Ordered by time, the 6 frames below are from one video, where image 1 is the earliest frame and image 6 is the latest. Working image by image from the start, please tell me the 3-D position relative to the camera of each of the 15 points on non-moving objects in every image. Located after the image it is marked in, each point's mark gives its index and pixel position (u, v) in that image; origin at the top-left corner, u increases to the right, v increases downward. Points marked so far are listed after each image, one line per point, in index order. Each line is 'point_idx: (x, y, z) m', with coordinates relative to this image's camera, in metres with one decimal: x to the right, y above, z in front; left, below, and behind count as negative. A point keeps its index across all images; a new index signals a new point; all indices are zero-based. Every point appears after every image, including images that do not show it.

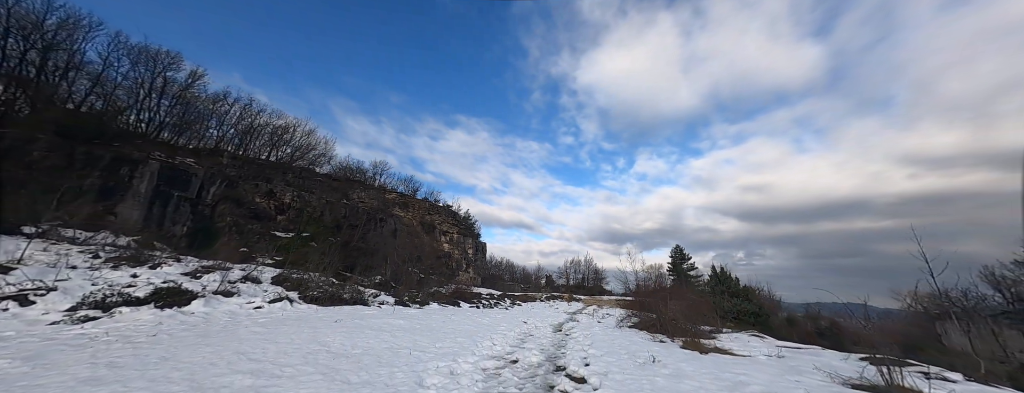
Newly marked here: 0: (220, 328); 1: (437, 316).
0: (-5.7, -2.6, +5.4) m
1: (-2.2, -3.4, +7.9) m
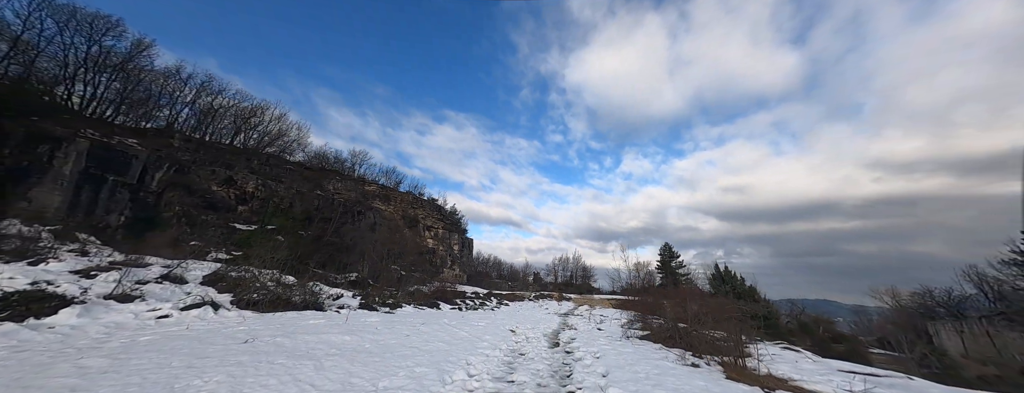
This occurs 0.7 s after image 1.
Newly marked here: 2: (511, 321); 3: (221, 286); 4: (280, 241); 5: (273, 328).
0: (-6.0, -2.1, +3.7) m
1: (-2.5, -2.9, +6.3) m
2: (0.0, -4.1, +8.9) m
3: (-8.2, -2.5, +7.7) m
4: (-17.0, -3.3, +20.0) m
5: (-4.5, -2.4, +5.1) m
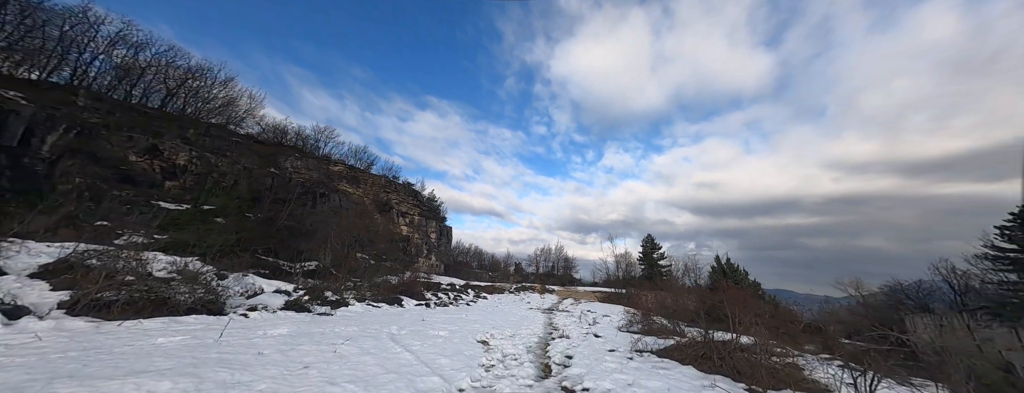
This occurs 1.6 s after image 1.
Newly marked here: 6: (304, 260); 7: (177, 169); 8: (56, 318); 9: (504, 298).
0: (-6.2, -1.4, +1.4) m
1: (-3.0, -2.2, +4.3) m
2: (-0.7, -3.3, +7.0) m
3: (-8.7, -1.6, +5.3) m
4: (-18.3, -1.7, +17.0) m
5: (-4.8, -1.7, +2.9) m
6: (-14.2, -4.4, +18.8) m
7: (-21.6, +1.7, +17.7) m
8: (-7.2, -1.9, +4.3) m
9: (-0.5, -6.9, +18.6) m
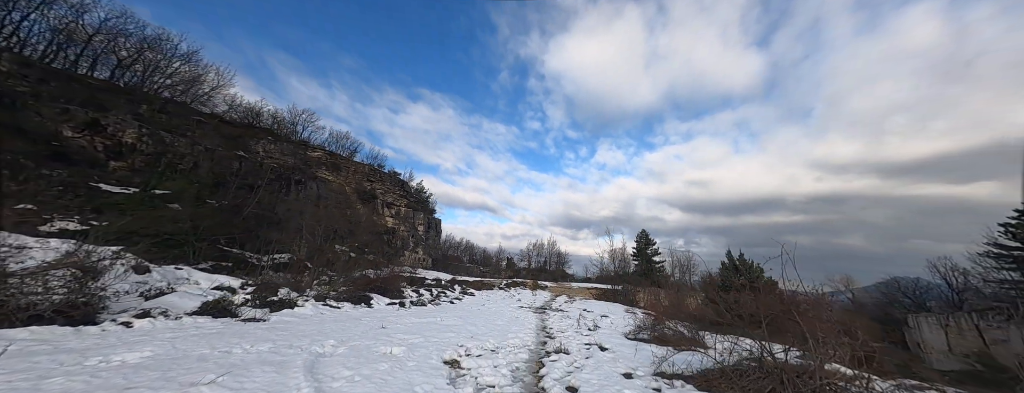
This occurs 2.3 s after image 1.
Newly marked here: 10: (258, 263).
0: (-6.4, -0.9, -0.2) m
1: (-3.2, -1.7, +2.8) m
2: (-1.0, -2.8, +5.6) m
3: (-9.0, -1.0, +3.7) m
4: (-18.8, -0.8, +15.1) m
5: (-5.0, -1.2, +1.3) m
6: (-14.9, -3.5, +17.1) m
7: (-22.1, +2.7, +15.6) m
8: (-7.4, -1.4, +2.6) m
9: (-1.2, -6.2, +17.3) m
10: (-14.6, -3.8, +15.8) m
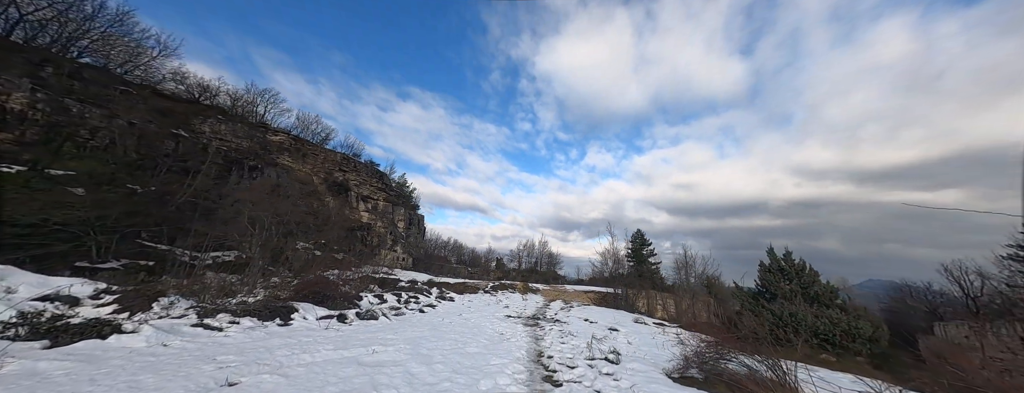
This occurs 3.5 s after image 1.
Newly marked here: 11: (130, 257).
0: (-6.4, -0.1, -2.9) m
1: (-3.4, -1.0, +0.2) m
2: (-1.3, -2.1, +3.1) m
3: (-9.2, -0.2, +0.9) m
4: (-19.4, 0.0, +12.0) m
5: (-5.1, -0.5, -1.3) m
6: (-15.5, -2.7, +14.1) m
7: (-22.7, +3.6, +12.4) m
8: (-7.6, -0.6, -0.1) m
9: (-1.9, -5.5, +14.7) m
10: (-15.2, -3.0, +12.8) m
11: (-17.0, -2.6, +12.0) m
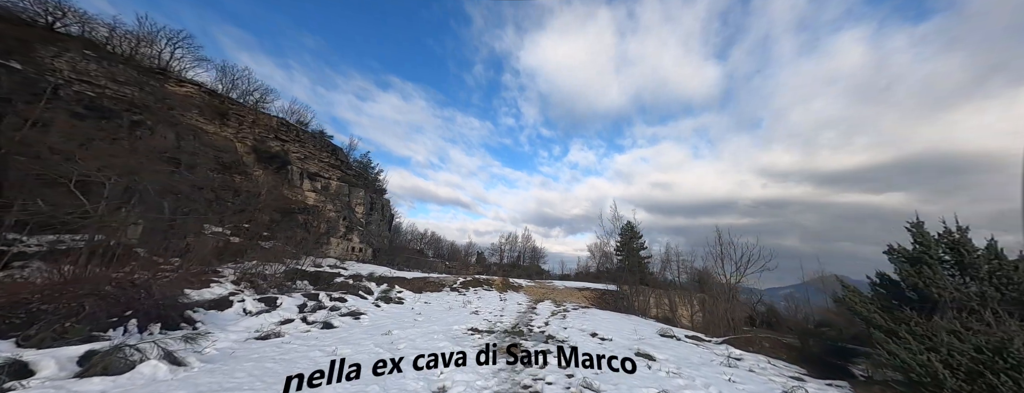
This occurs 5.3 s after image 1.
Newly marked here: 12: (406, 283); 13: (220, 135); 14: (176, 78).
0: (-6.3, +1.1, -7.2) m
1: (-3.5, +0.2, -3.9) m
2: (-1.6, -0.9, -0.8) m
3: (-9.3, +1.1, -3.6) m
4: (-20.2, +1.7, +6.8) m
5: (-5.1, +0.7, -5.5) m
6: (-16.5, -1.0, +9.2) m
7: (-23.4, +5.4, +7.0) m
8: (-7.6, +0.7, -4.5) m
9: (-3.0, -4.1, +10.8) m
10: (-16.1, -1.3, +7.9) m
11: (-17.8, -1.0, +7.0) m
12: (-5.2, -4.3, +13.5) m
13: (-19.0, +4.0, +17.8) m
14: (-21.4, +7.5, +17.6) m
